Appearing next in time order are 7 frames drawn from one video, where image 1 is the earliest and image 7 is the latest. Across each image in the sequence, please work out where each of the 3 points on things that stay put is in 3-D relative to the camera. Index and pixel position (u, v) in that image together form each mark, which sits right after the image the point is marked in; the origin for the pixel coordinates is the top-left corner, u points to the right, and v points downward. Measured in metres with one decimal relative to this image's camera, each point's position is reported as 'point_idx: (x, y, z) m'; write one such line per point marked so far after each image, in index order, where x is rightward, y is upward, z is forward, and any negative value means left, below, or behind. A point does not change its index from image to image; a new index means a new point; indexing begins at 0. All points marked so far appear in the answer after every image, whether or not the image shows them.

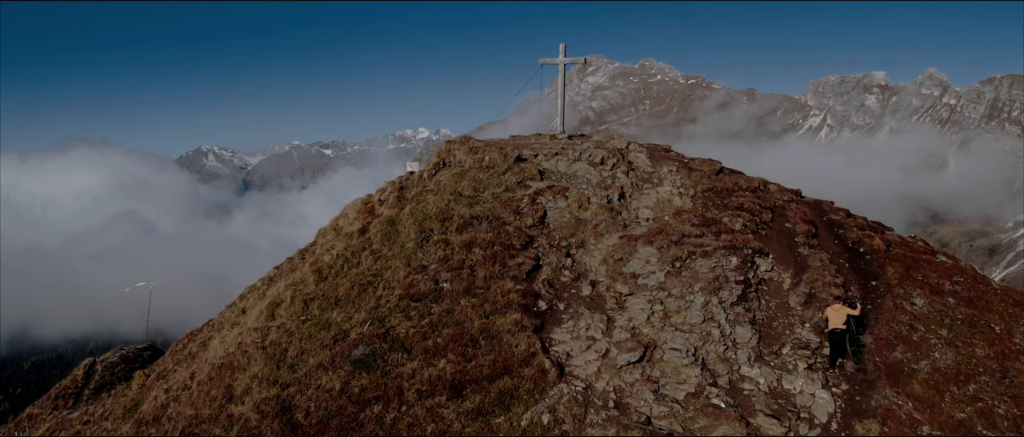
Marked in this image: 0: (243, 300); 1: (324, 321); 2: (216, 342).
0: (-8.9, -2.9, +16.9) m
1: (-5.3, -3.1, +14.3) m
2: (-8.6, -3.7, +14.9) m
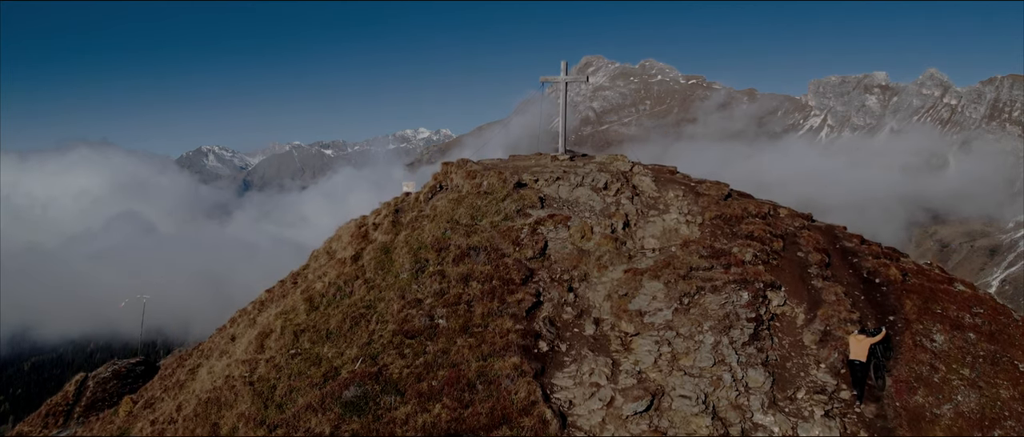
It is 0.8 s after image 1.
0: (-8.9, -3.5, +16.3) m
1: (-5.3, -3.8, +13.8) m
2: (-8.6, -4.4, +14.3) m
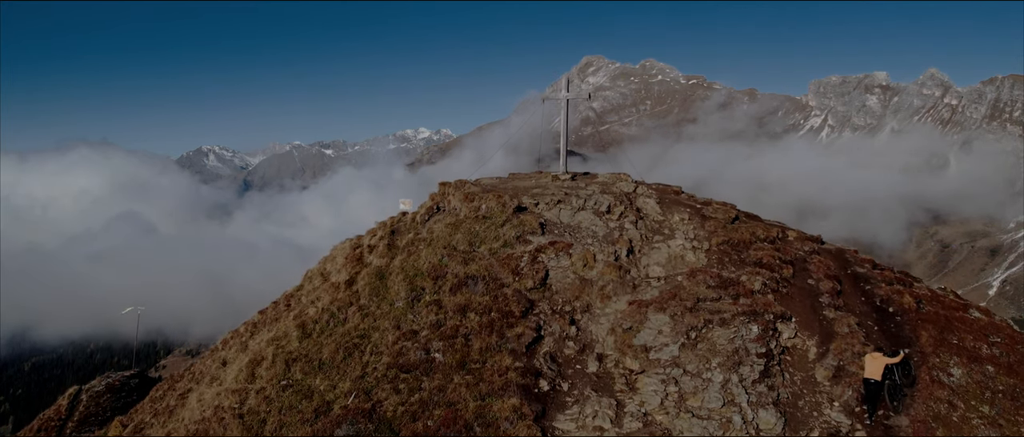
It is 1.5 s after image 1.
0: (-8.9, -4.1, +15.9) m
1: (-5.3, -4.3, +13.3) m
2: (-8.7, -4.9, +13.9) m
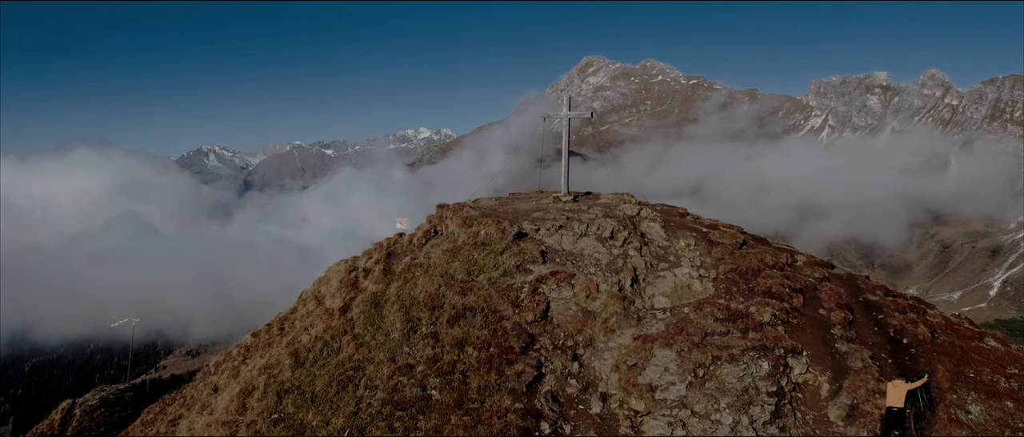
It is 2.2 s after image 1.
0: (-8.9, -4.6, +15.5) m
1: (-5.3, -4.9, +13.0) m
2: (-8.7, -5.5, +13.5) m
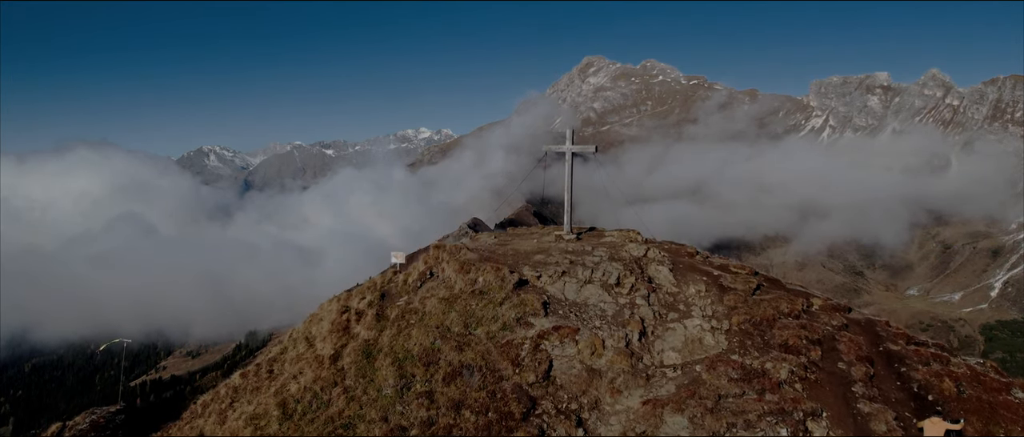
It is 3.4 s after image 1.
0: (-8.9, -5.6, +14.9) m
1: (-5.3, -5.9, +12.3) m
2: (-8.7, -6.4, +12.9) m
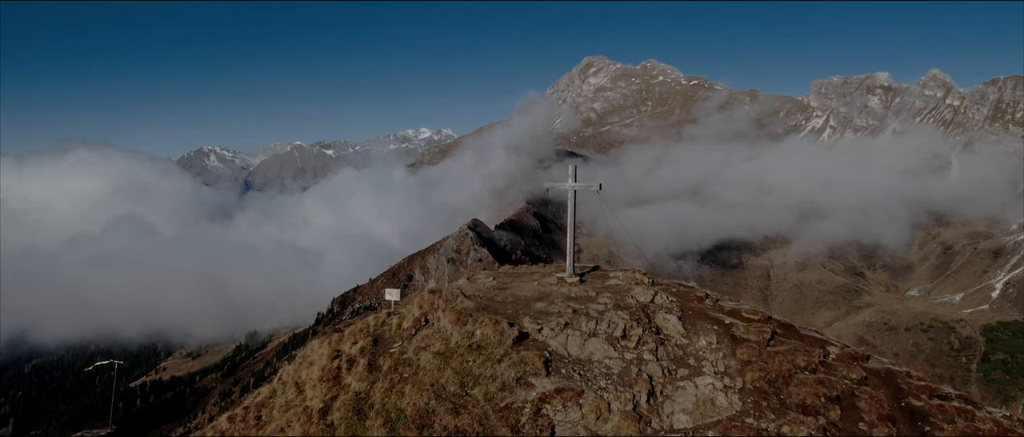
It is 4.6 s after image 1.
0: (-8.9, -6.5, +14.3) m
1: (-5.3, -6.8, +11.7) m
2: (-8.7, -7.4, +12.3) m
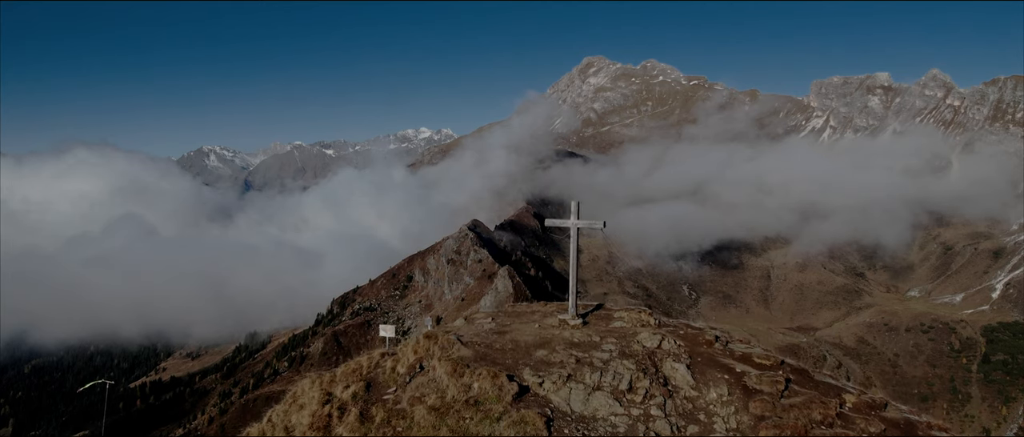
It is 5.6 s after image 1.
0: (-8.9, -7.4, +13.8) m
1: (-5.4, -7.6, +11.2) m
2: (-8.7, -8.2, +11.7) m
